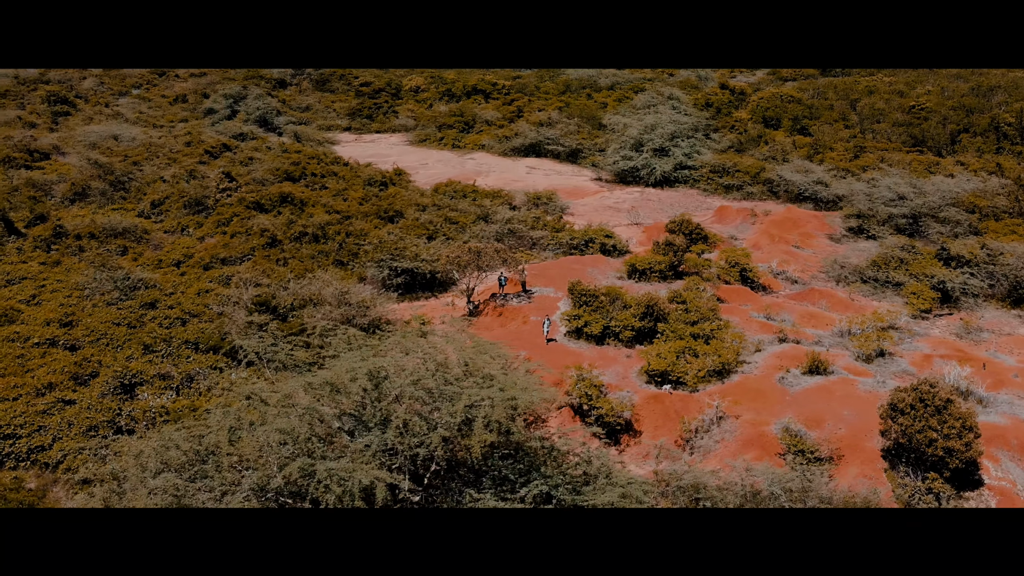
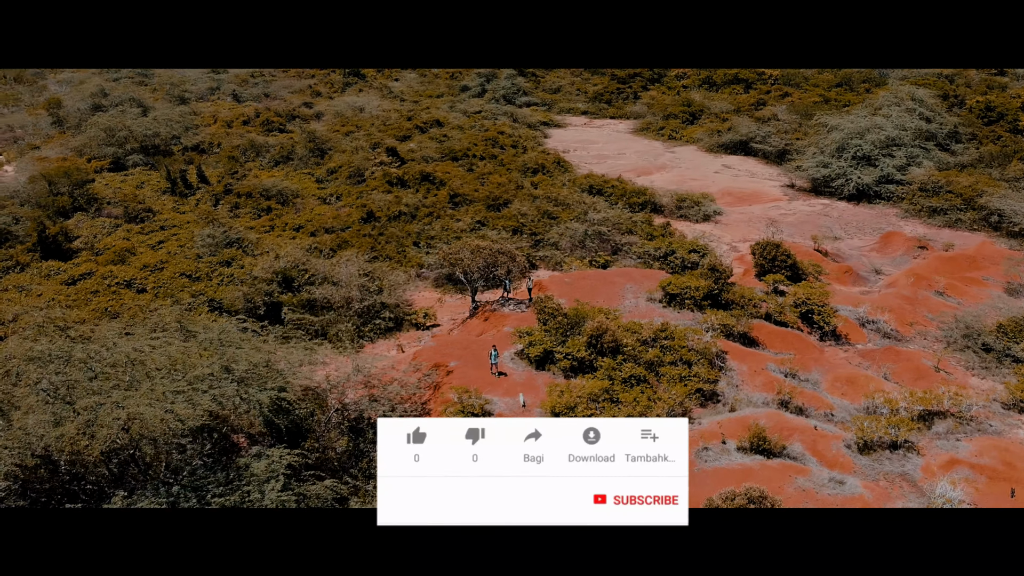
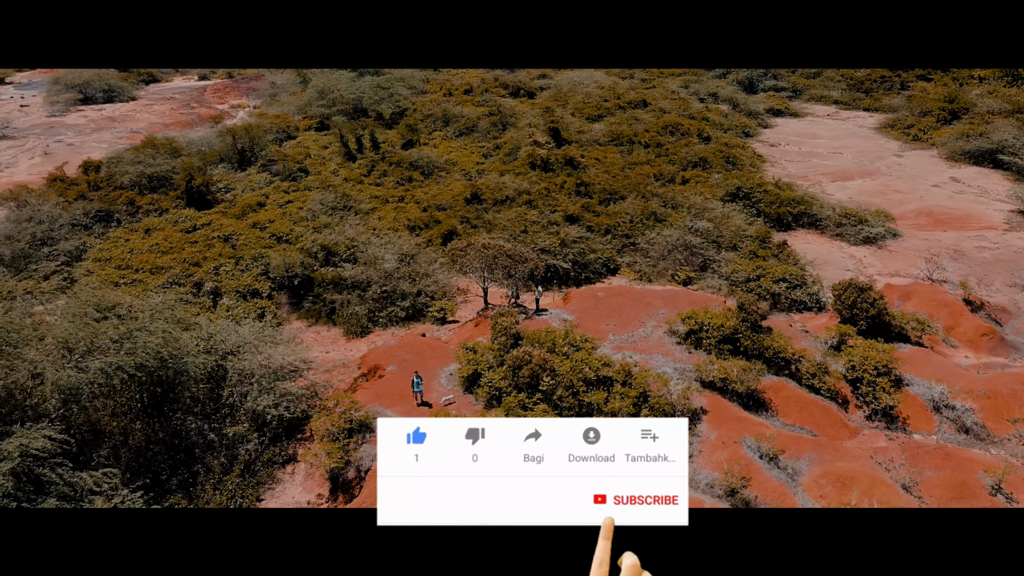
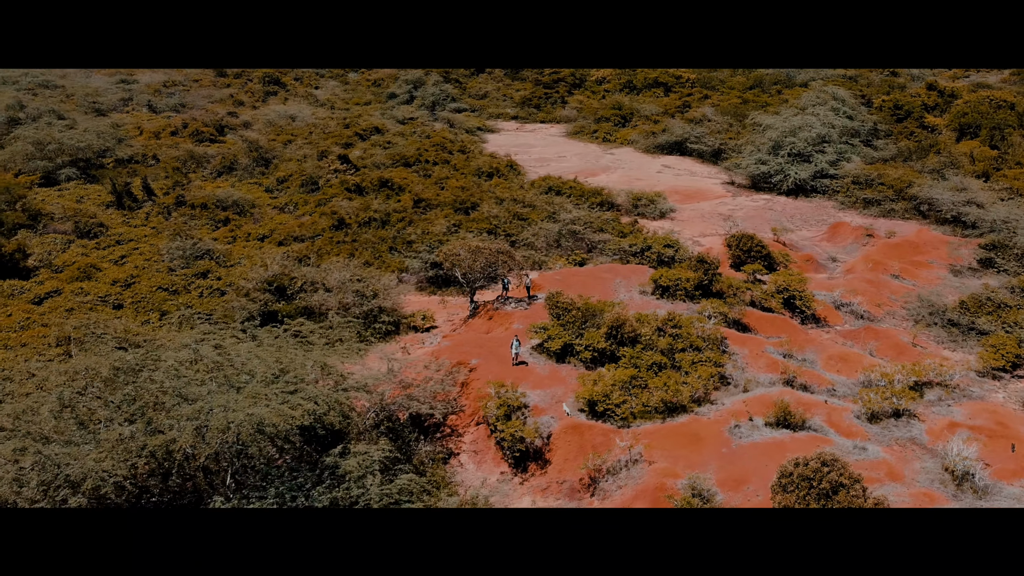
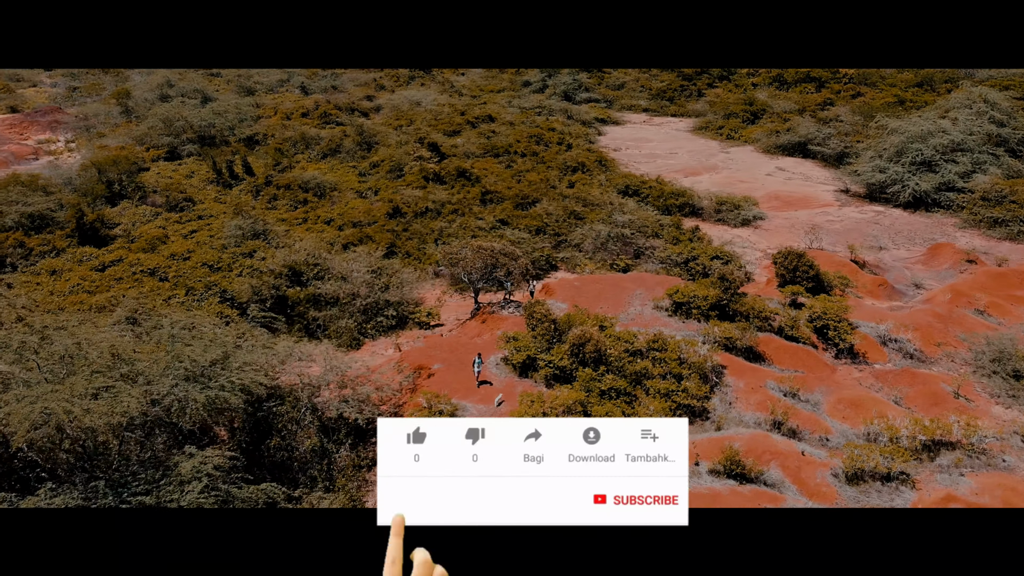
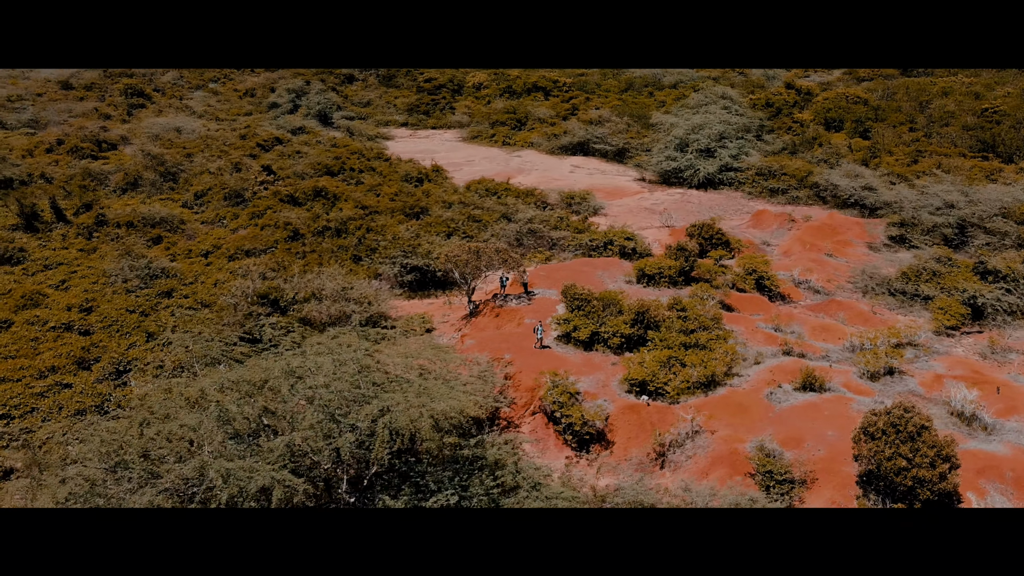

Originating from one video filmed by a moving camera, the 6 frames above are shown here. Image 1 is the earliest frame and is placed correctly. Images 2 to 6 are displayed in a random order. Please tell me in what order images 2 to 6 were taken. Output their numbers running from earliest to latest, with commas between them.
6, 4, 2, 5, 3
